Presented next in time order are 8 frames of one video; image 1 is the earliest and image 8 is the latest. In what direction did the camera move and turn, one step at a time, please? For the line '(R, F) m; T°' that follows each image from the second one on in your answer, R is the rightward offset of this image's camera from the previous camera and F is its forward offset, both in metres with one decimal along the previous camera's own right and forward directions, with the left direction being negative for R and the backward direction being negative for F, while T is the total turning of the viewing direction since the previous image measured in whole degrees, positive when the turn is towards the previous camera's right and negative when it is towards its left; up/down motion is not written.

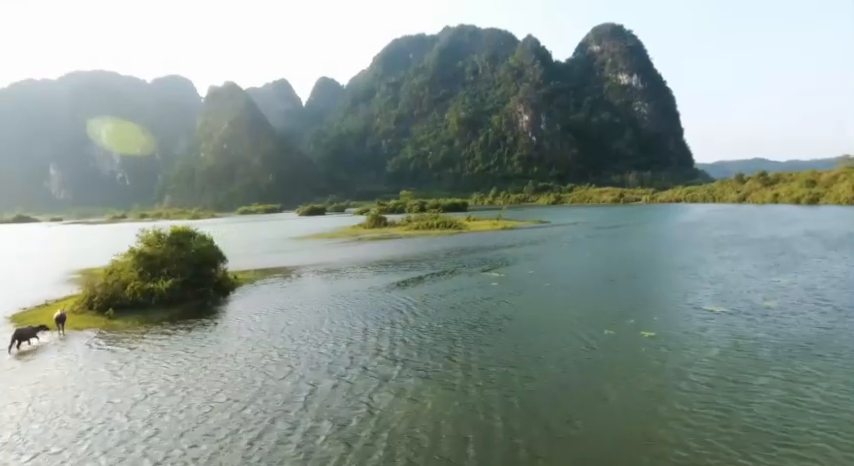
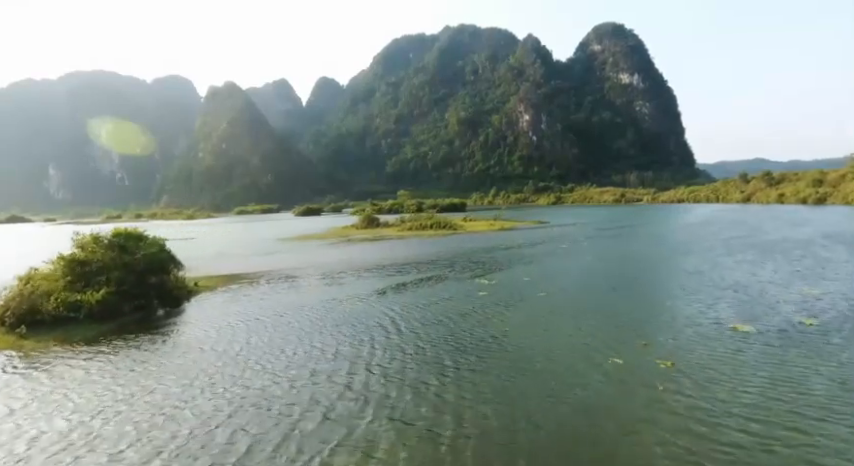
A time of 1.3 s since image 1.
(+1.1, +3.4) m; 0°
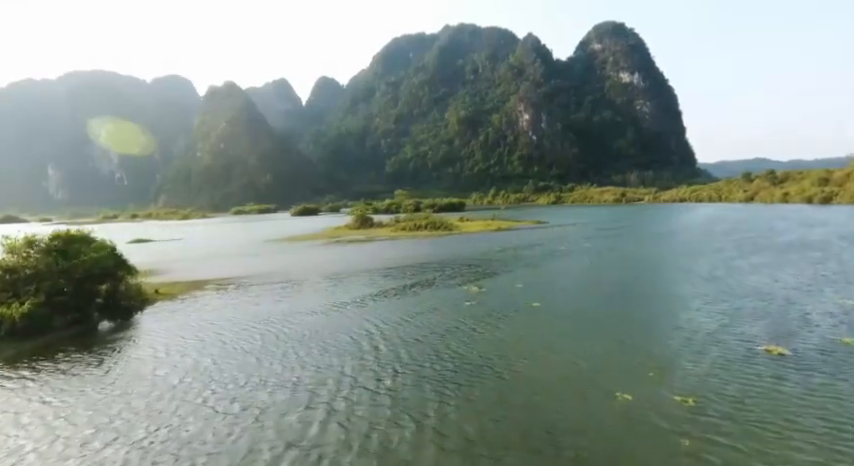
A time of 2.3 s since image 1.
(+0.9, +2.8) m; 0°
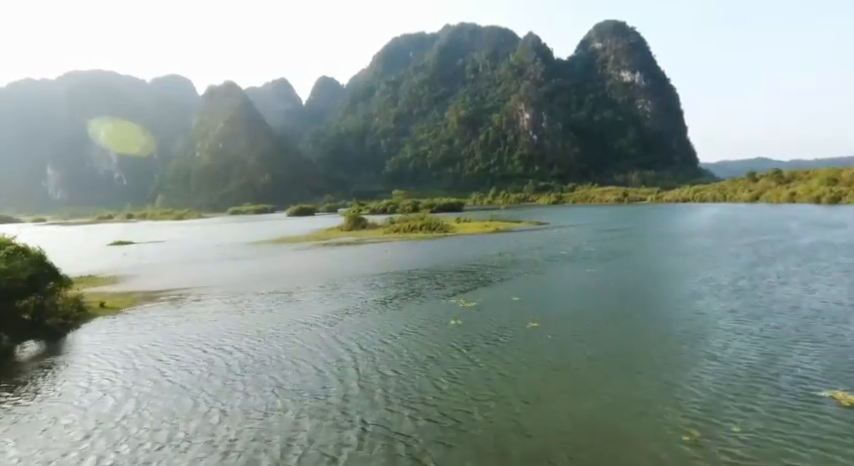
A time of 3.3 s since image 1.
(+0.9, +3.4) m; 0°
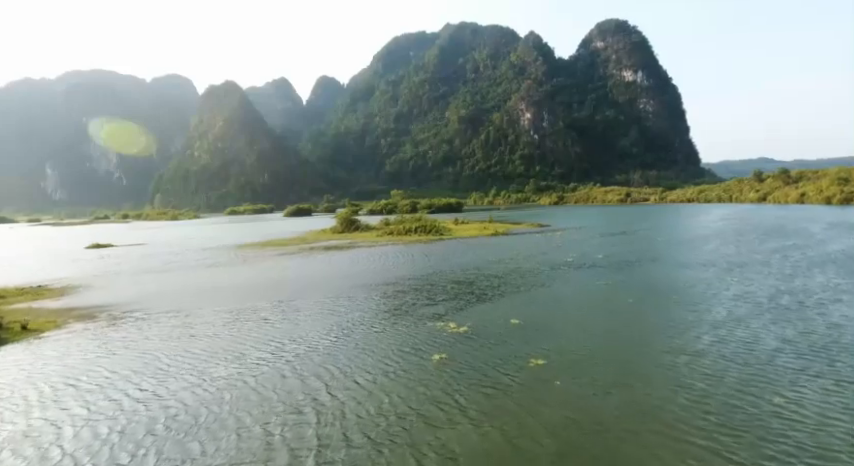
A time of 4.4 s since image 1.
(+0.8, +3.8) m; 0°
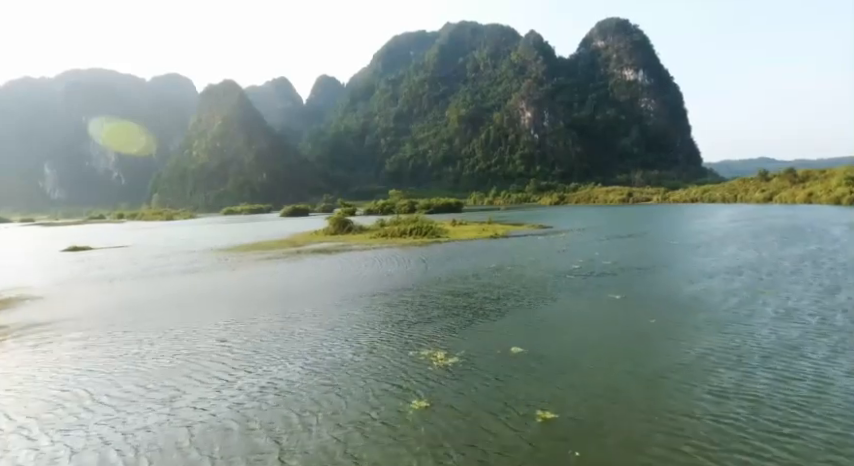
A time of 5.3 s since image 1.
(+0.6, +3.3) m; 0°
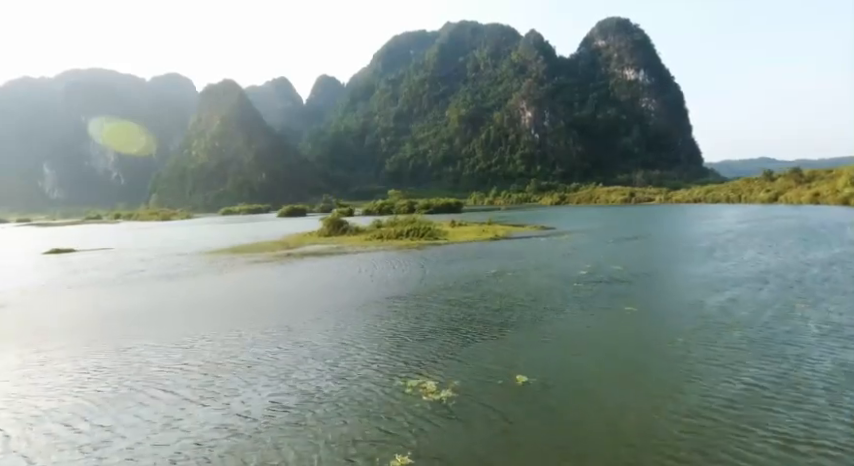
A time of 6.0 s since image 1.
(+0.3, +2.5) m; 0°
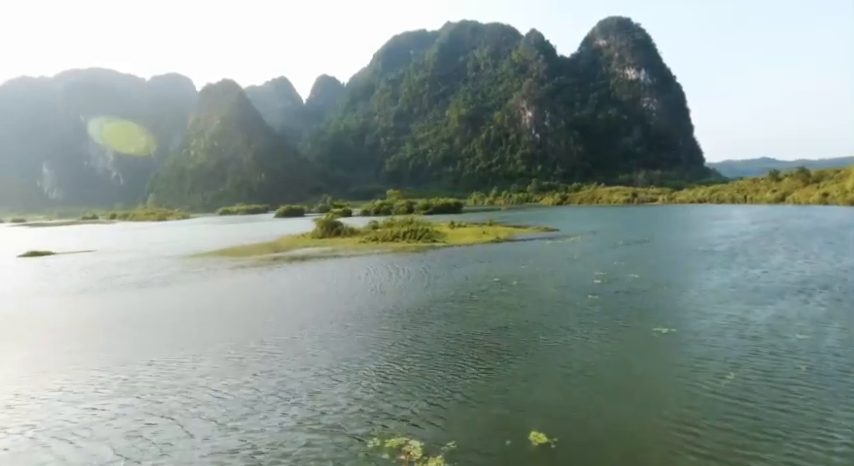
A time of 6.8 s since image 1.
(+0.3, +3.1) m; 0°
